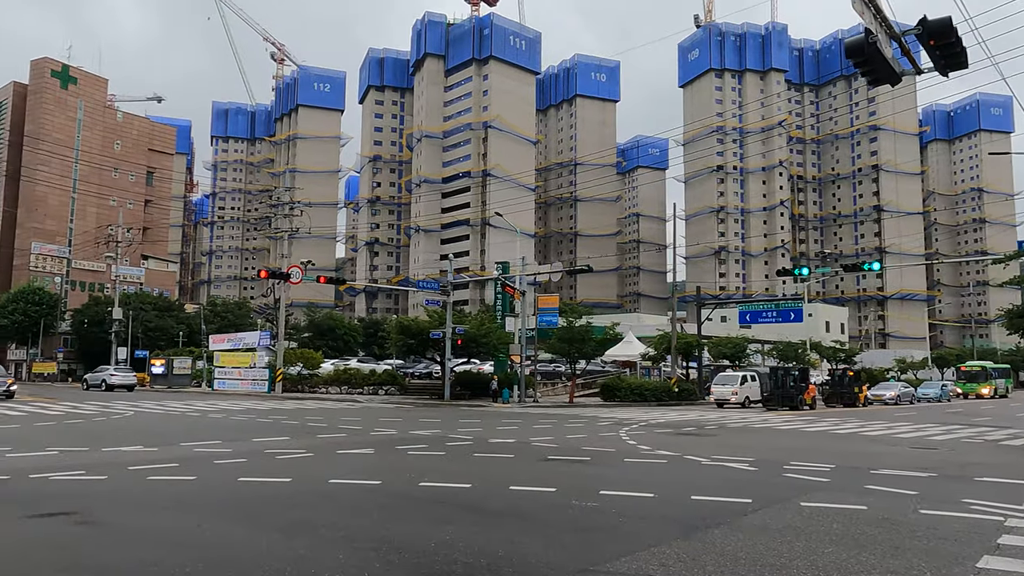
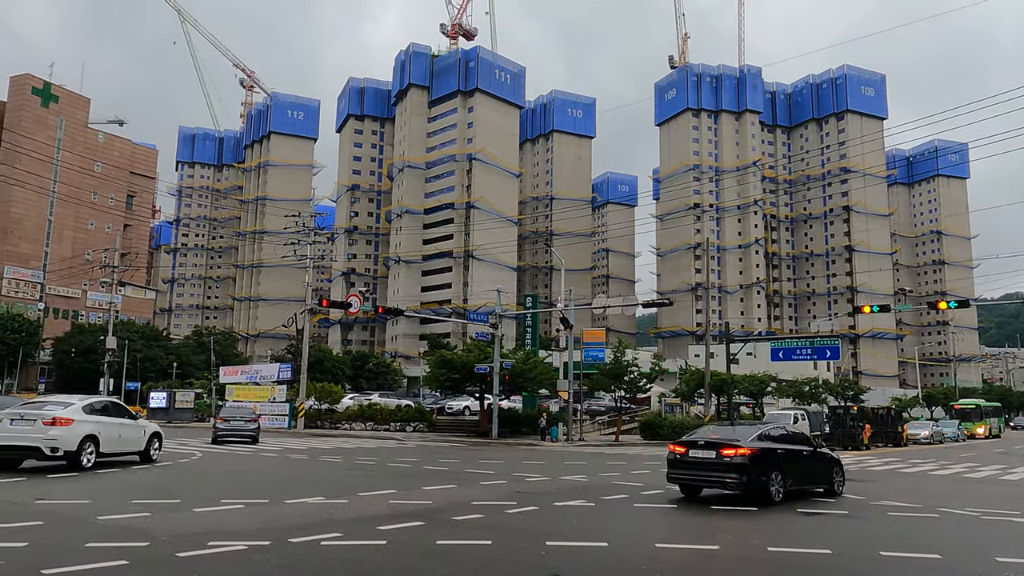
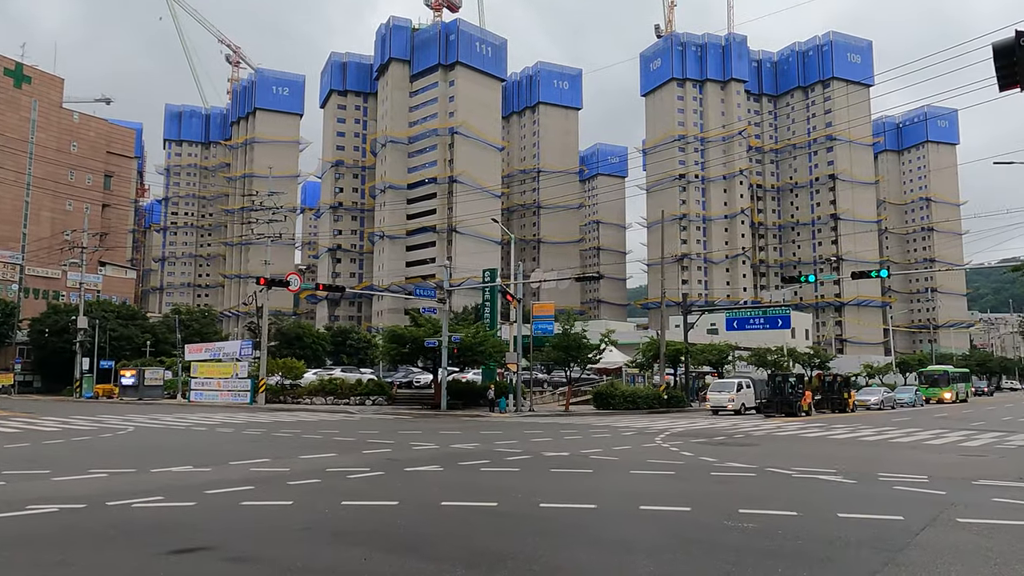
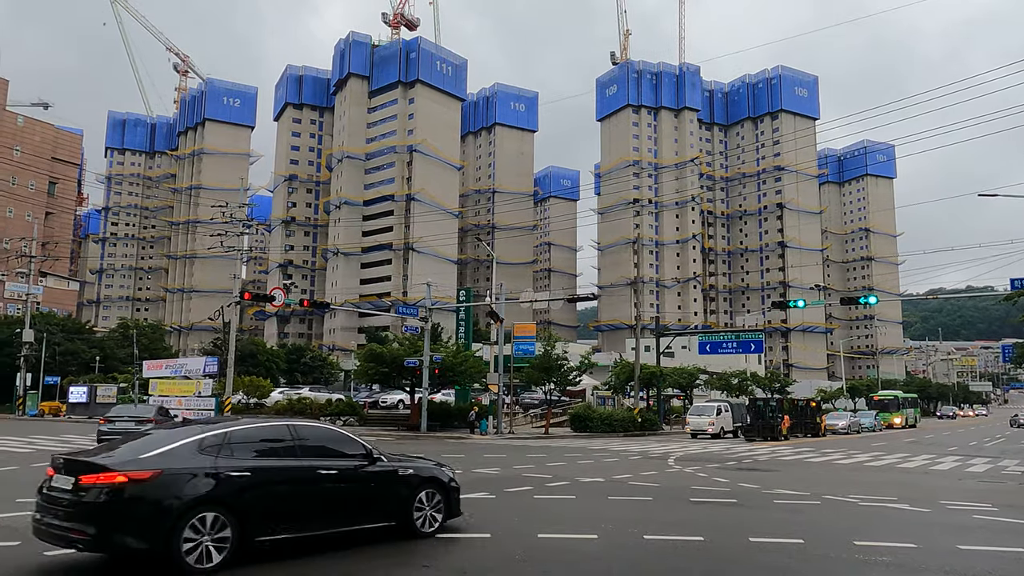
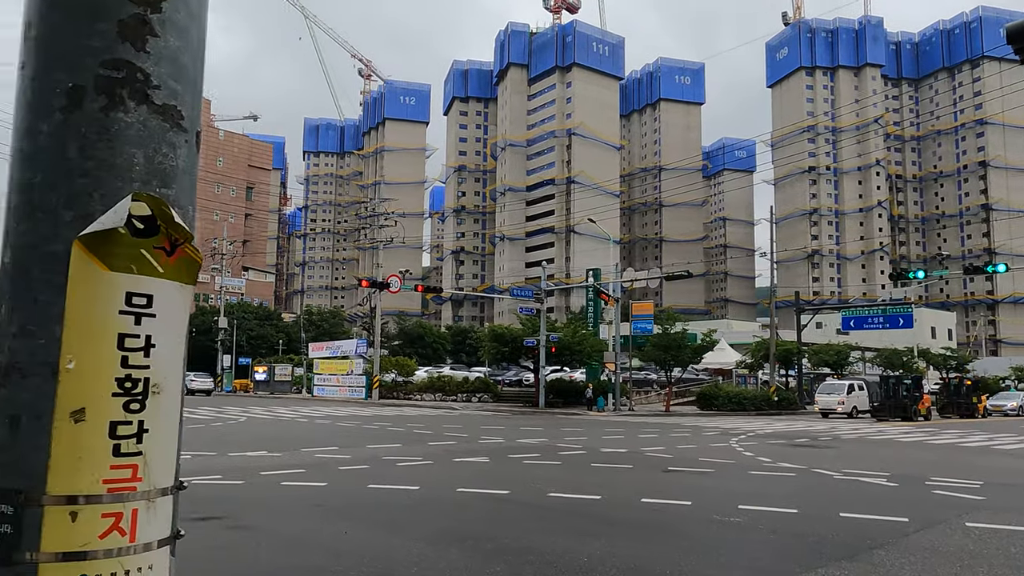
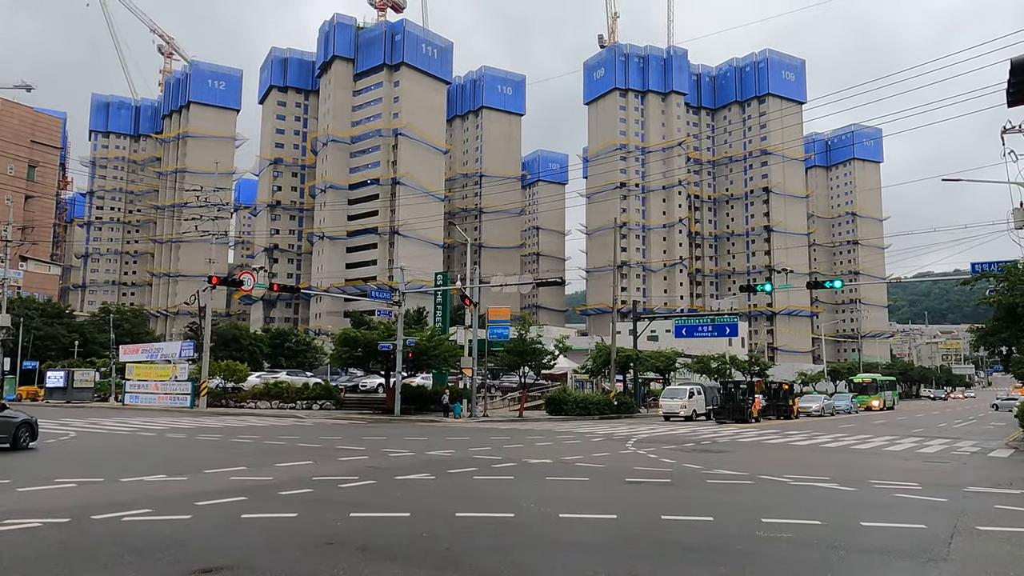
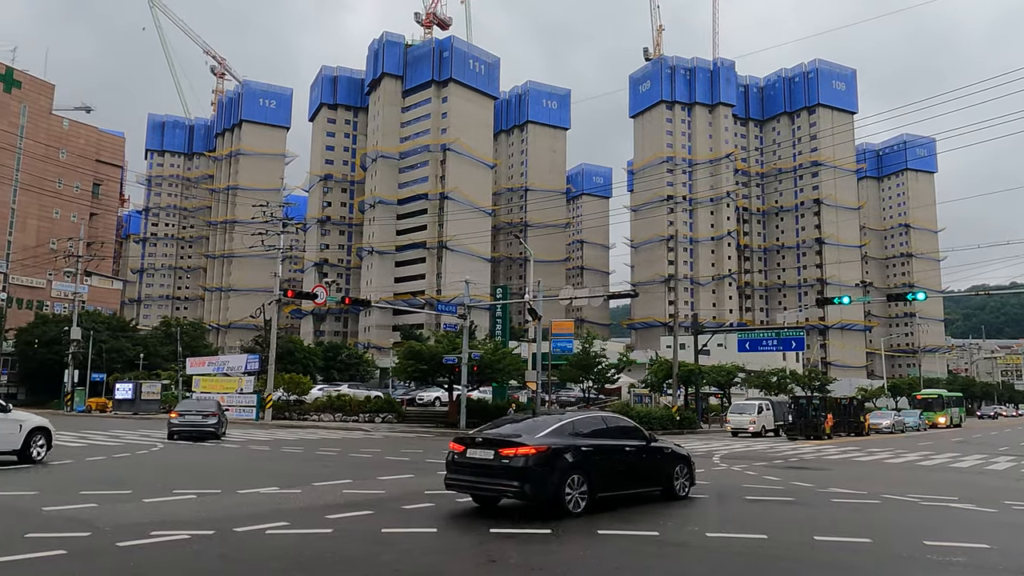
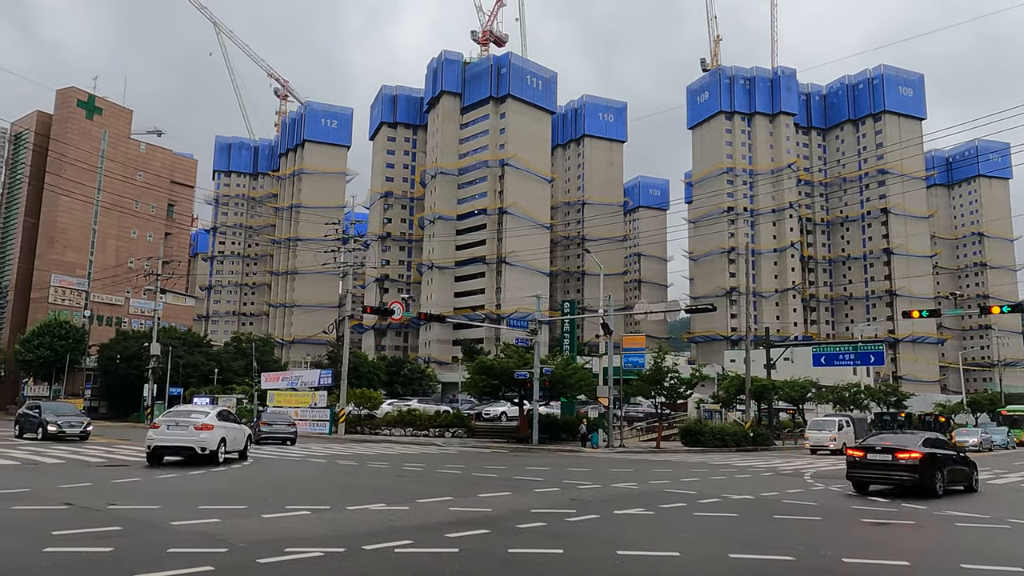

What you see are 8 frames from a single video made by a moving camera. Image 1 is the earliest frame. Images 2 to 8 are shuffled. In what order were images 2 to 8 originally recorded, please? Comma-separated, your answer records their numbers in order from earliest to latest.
5, 3, 6, 4, 7, 2, 8
